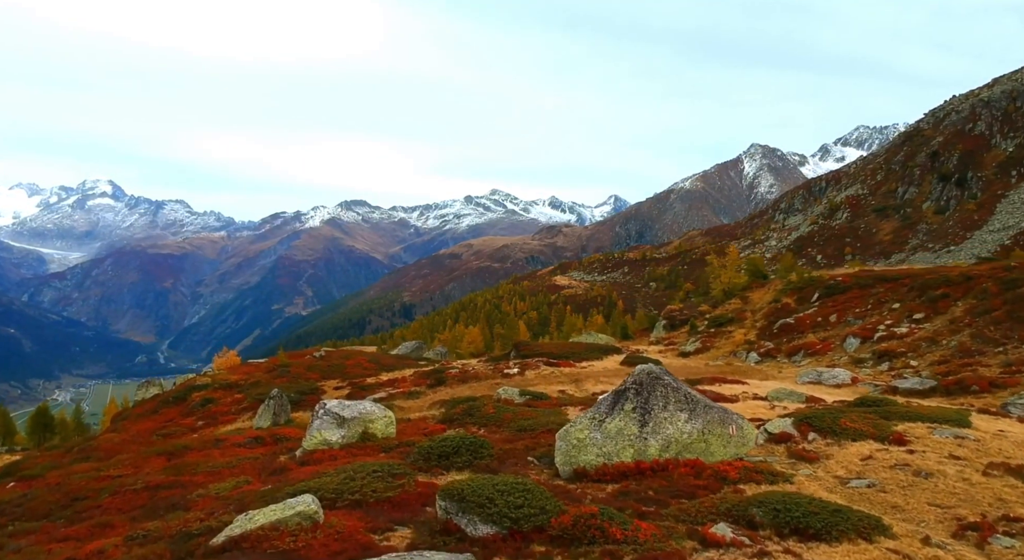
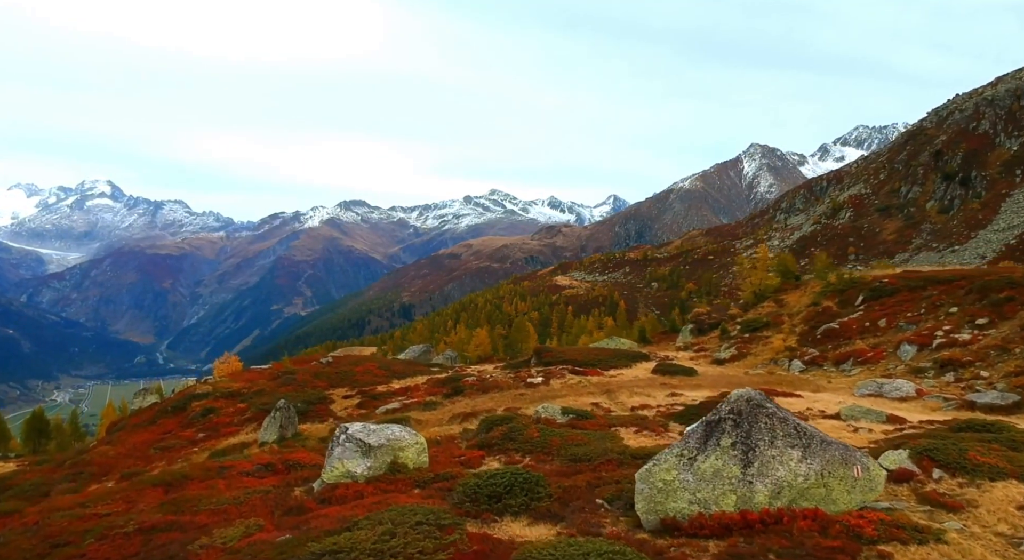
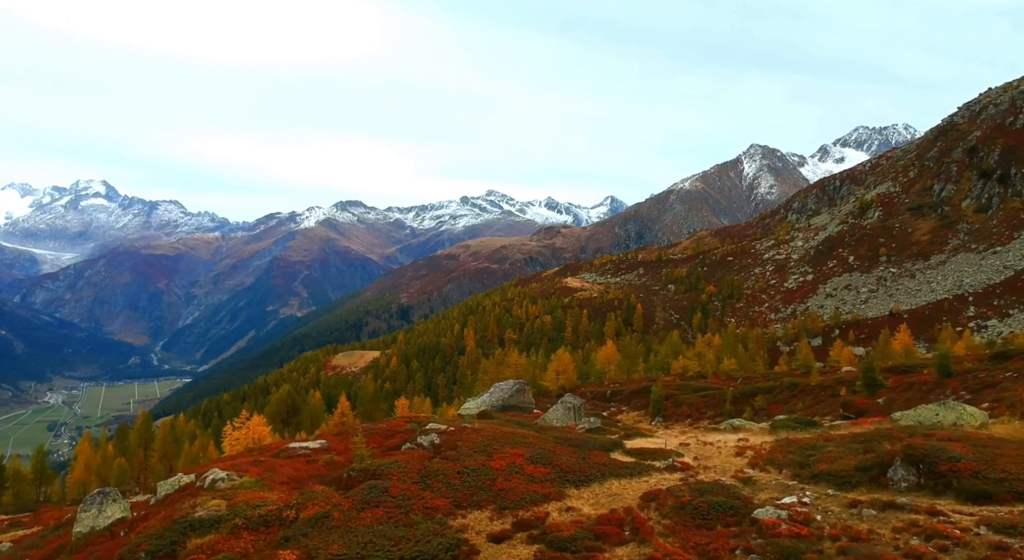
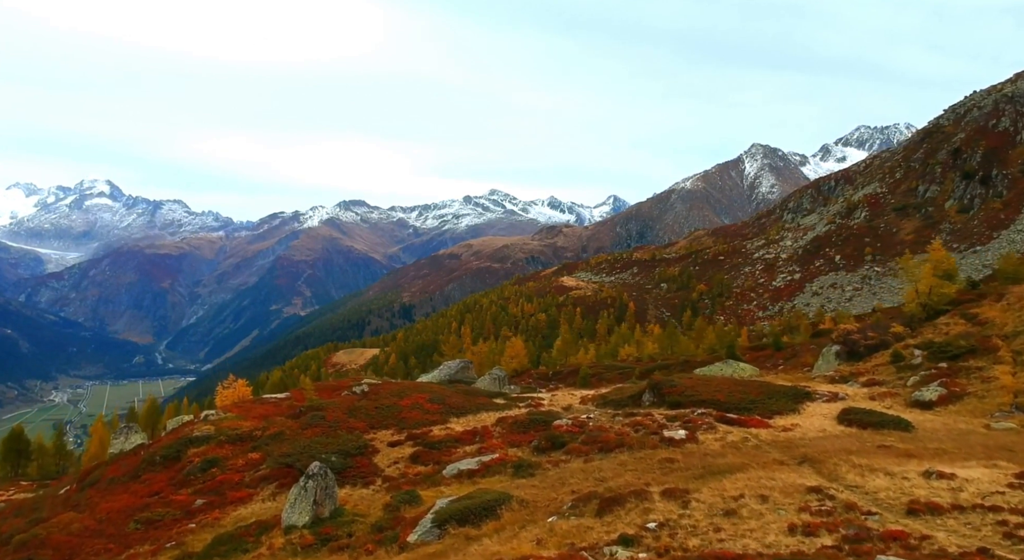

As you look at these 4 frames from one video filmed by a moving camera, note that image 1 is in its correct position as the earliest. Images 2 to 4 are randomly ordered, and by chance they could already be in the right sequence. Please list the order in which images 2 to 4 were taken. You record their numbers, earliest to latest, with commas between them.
2, 4, 3
